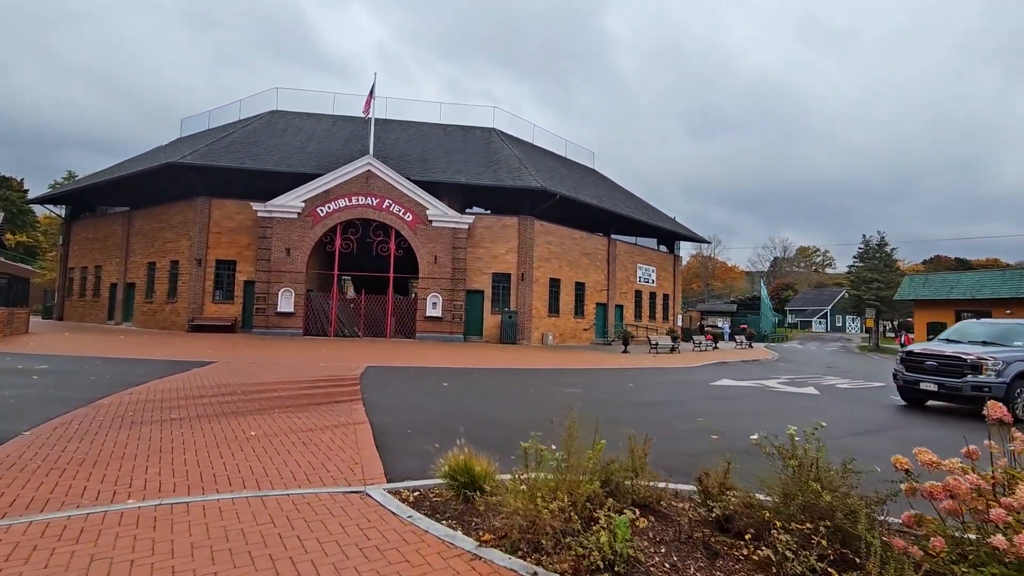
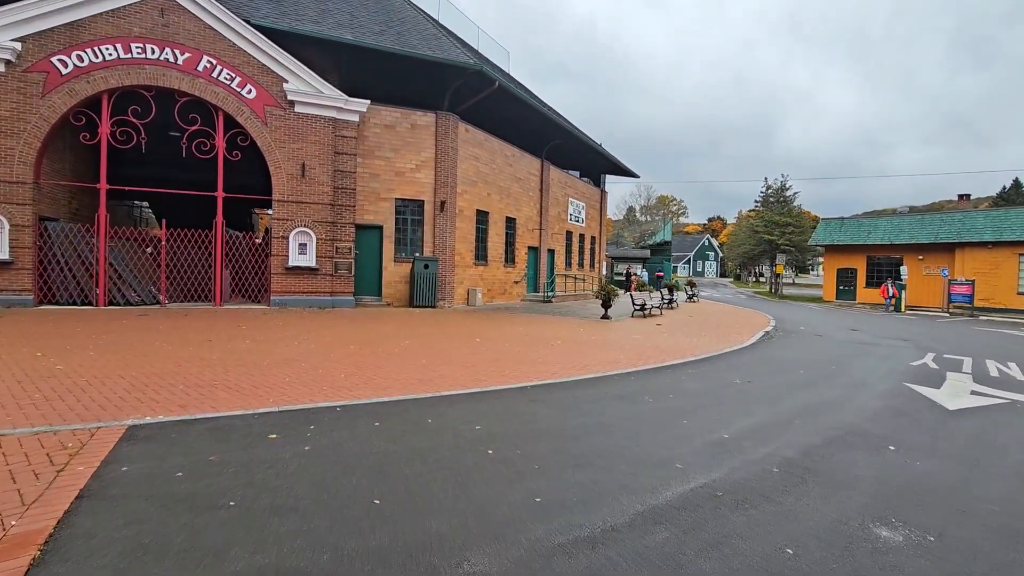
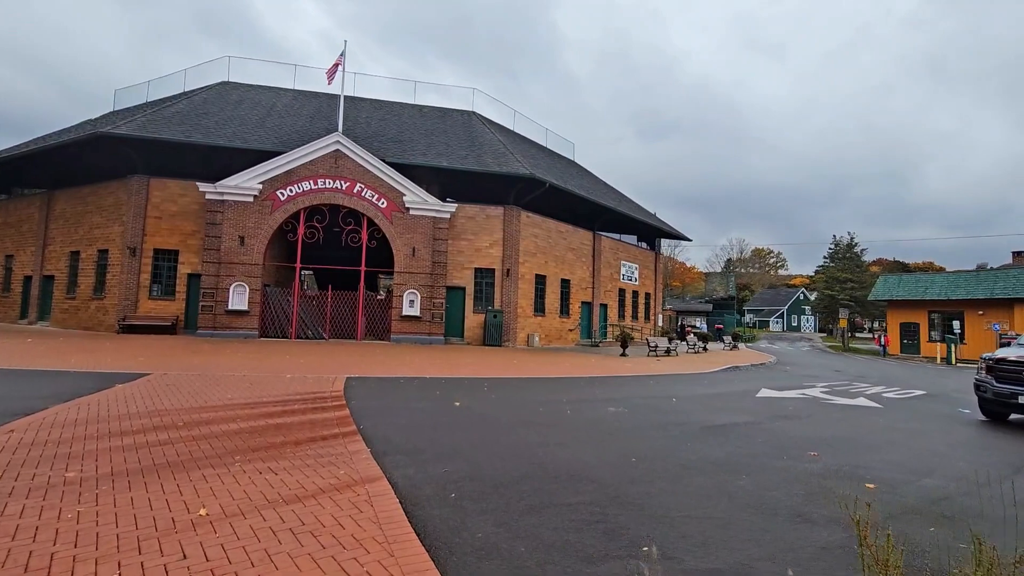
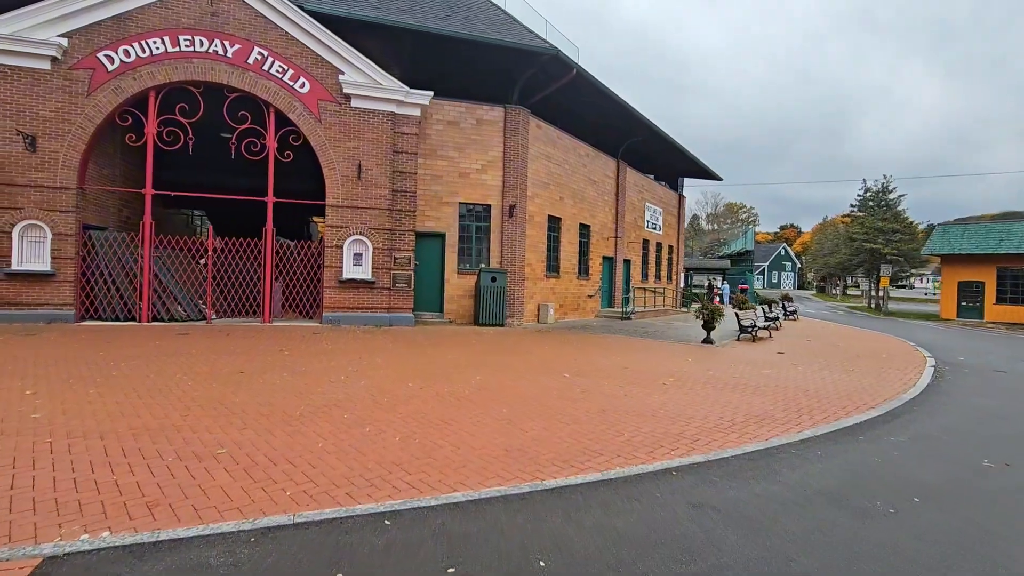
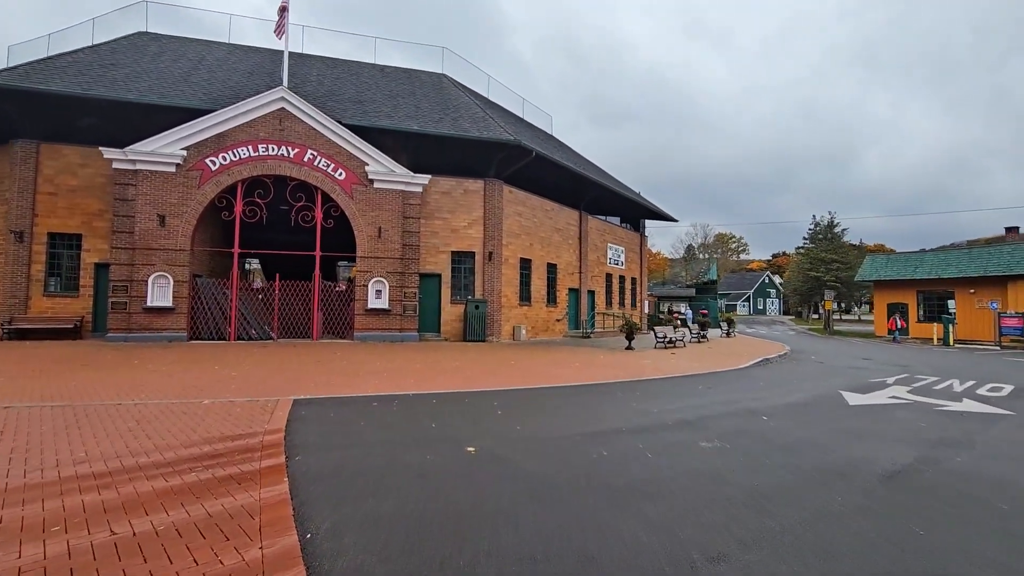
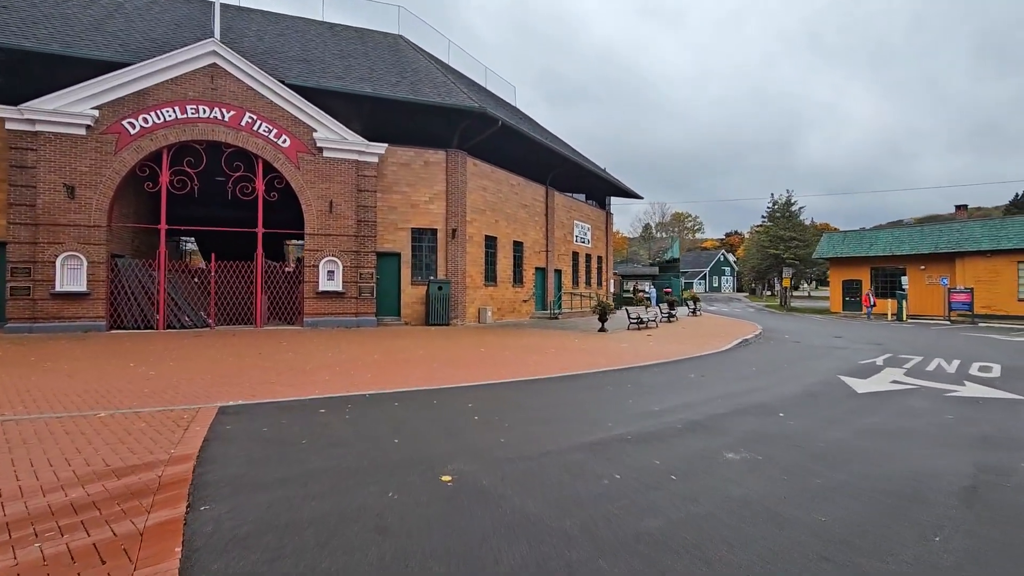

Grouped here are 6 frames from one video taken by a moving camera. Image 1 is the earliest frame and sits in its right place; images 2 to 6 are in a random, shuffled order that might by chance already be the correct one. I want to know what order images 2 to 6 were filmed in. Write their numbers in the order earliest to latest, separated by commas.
3, 5, 6, 2, 4
